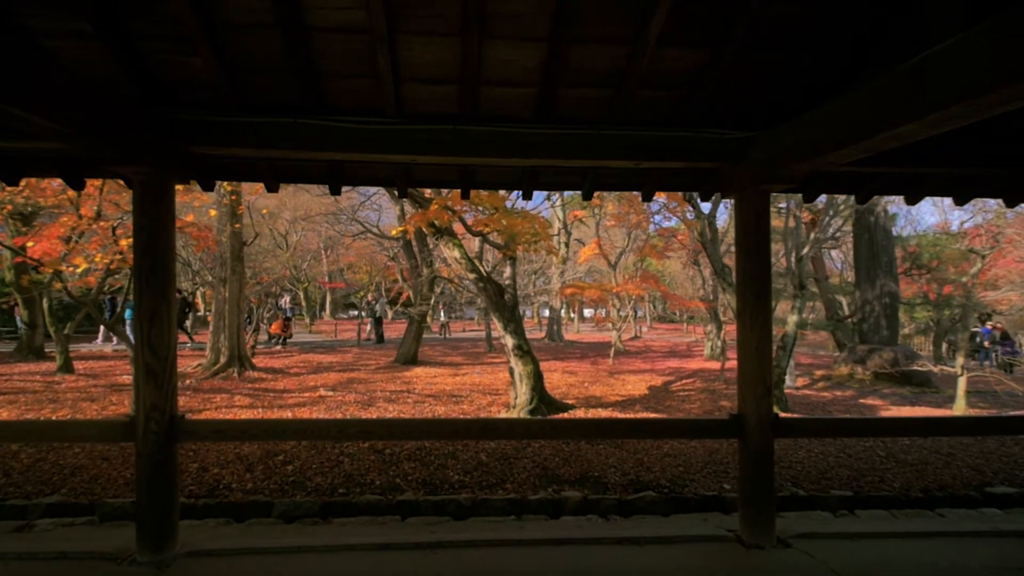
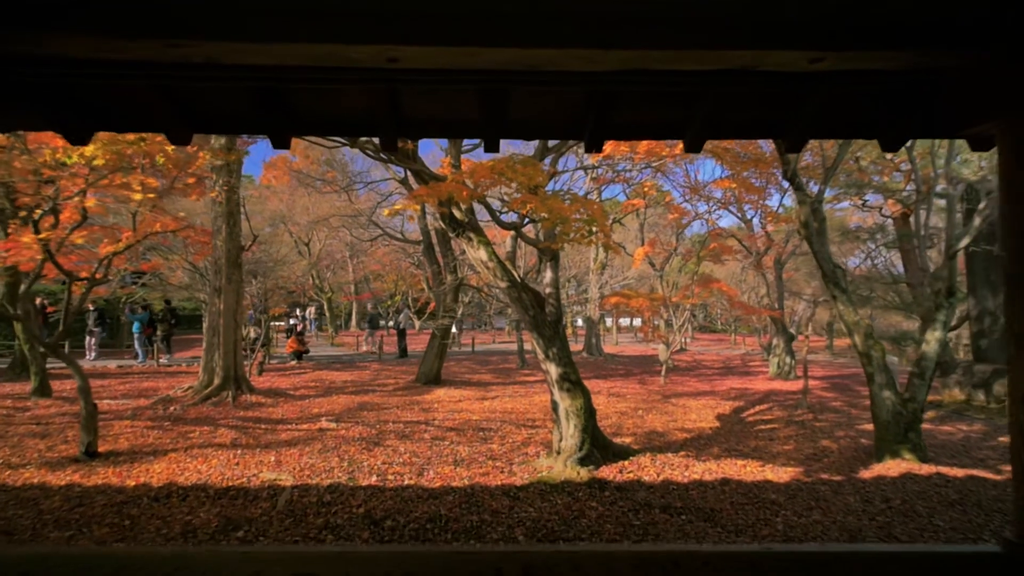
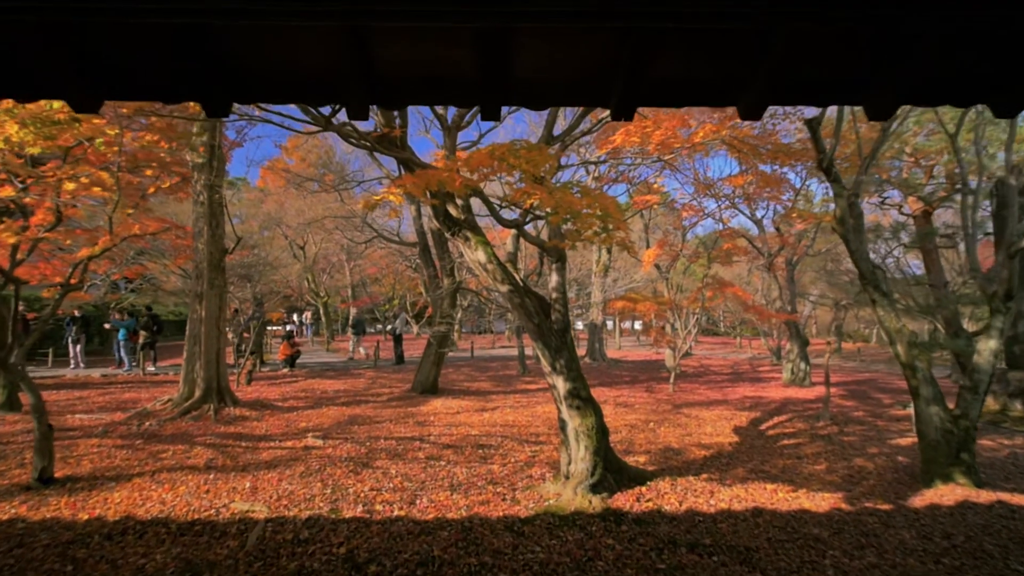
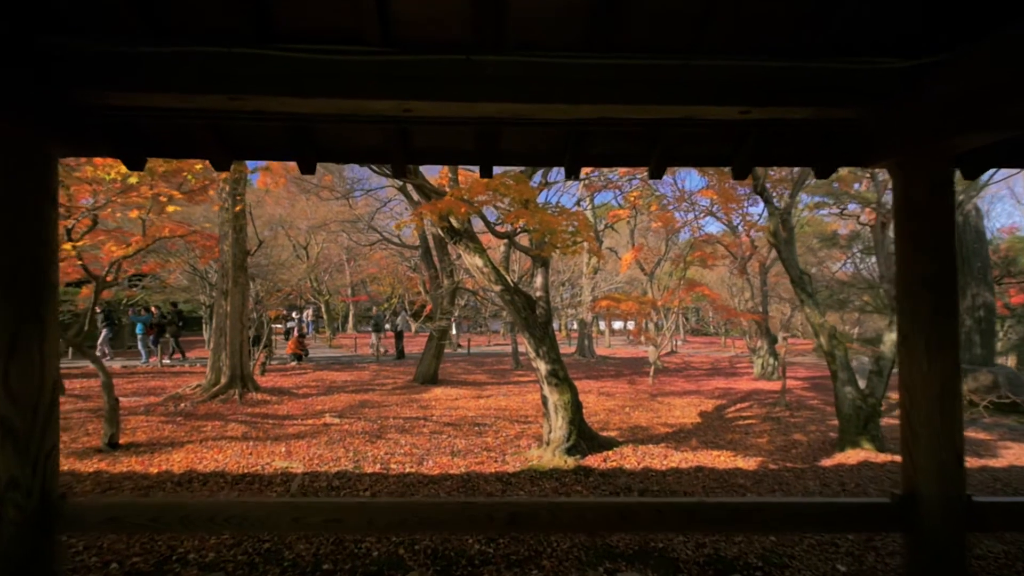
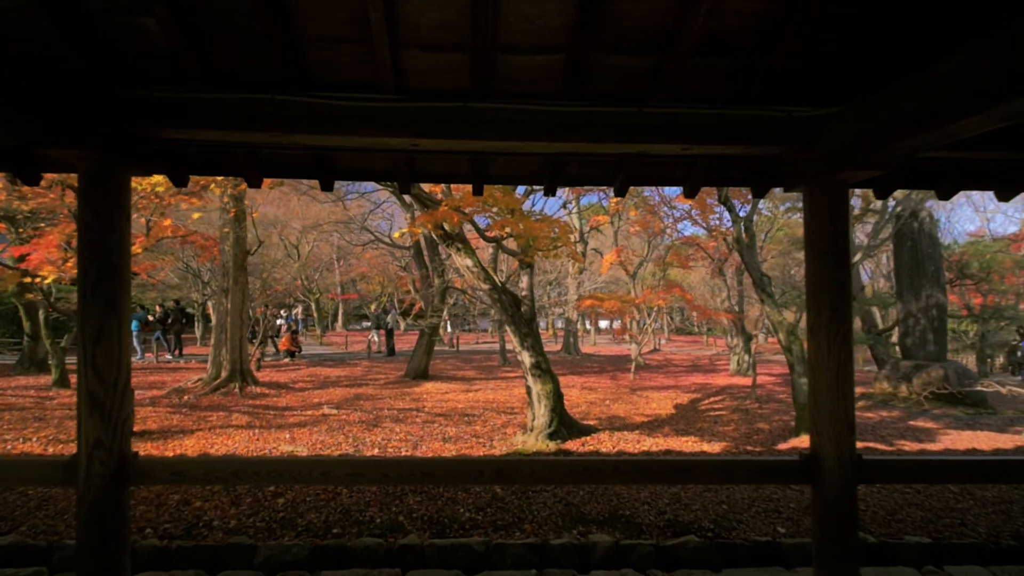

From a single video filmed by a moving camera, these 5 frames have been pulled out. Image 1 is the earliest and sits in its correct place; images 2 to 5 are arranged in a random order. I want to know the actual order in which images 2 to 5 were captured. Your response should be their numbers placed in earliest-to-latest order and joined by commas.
5, 4, 2, 3
